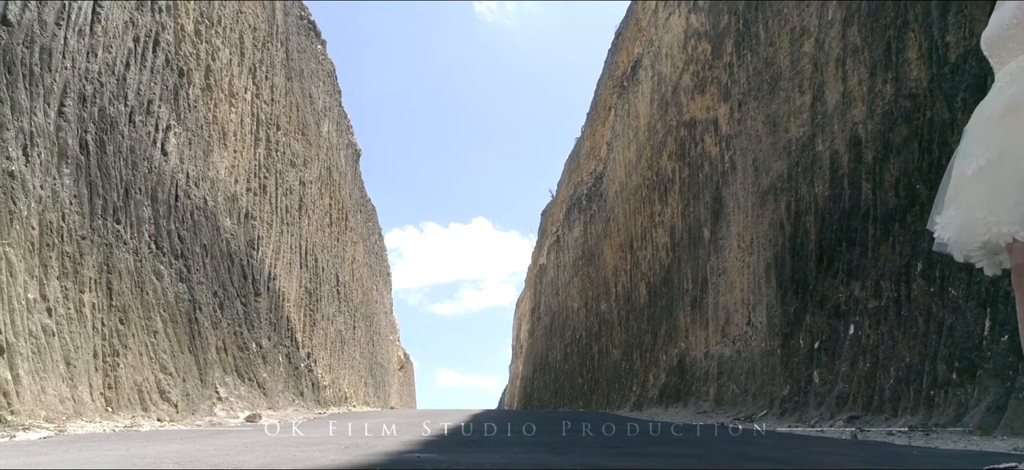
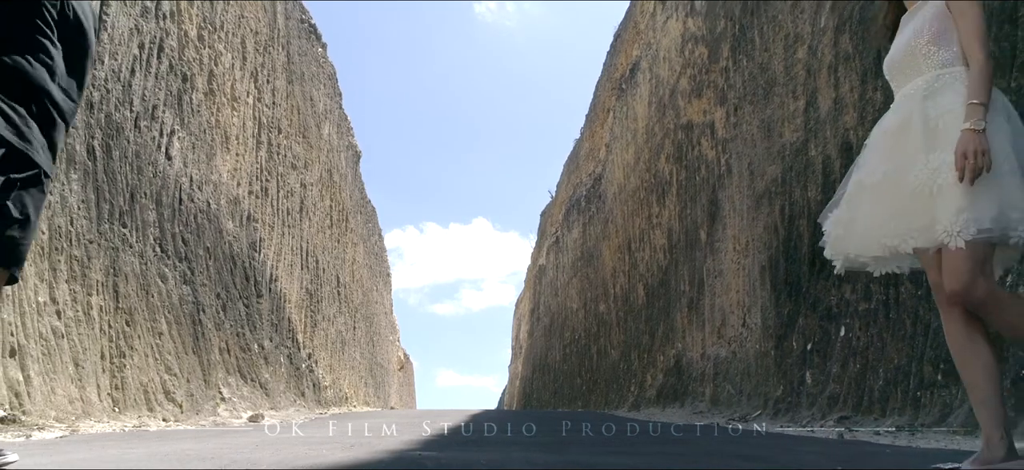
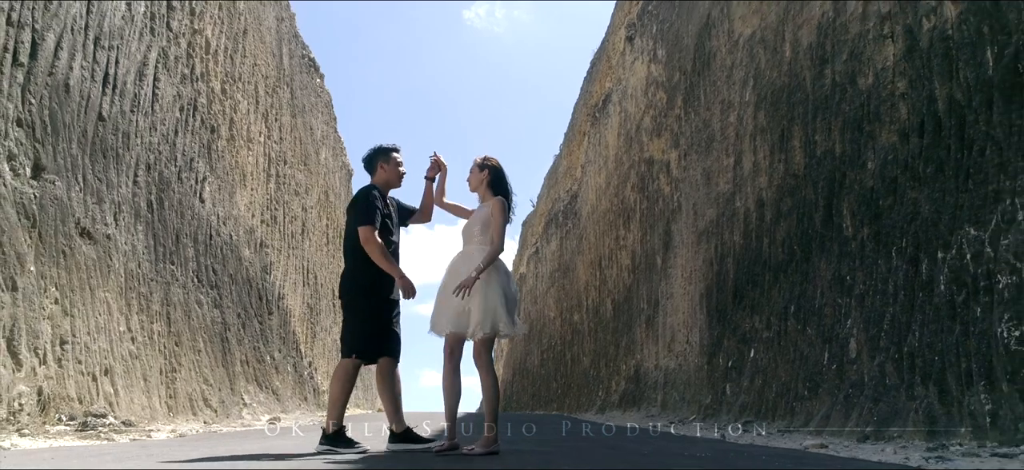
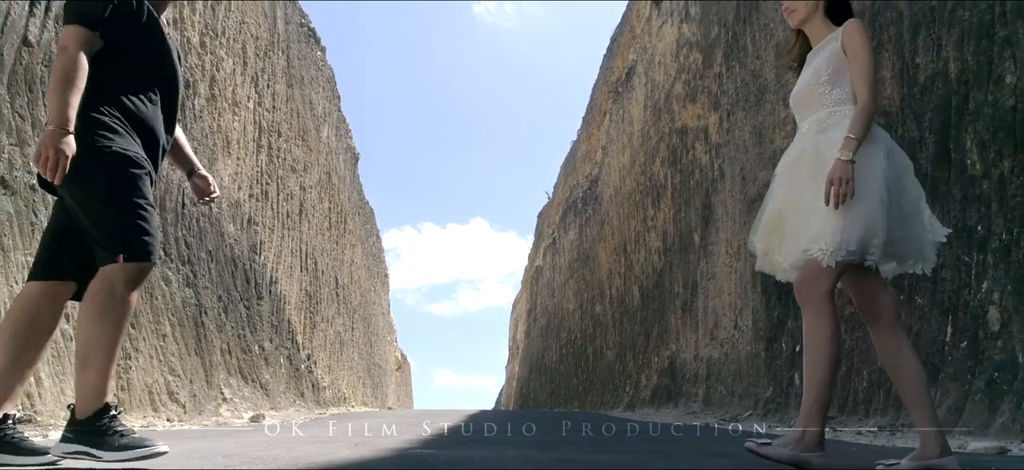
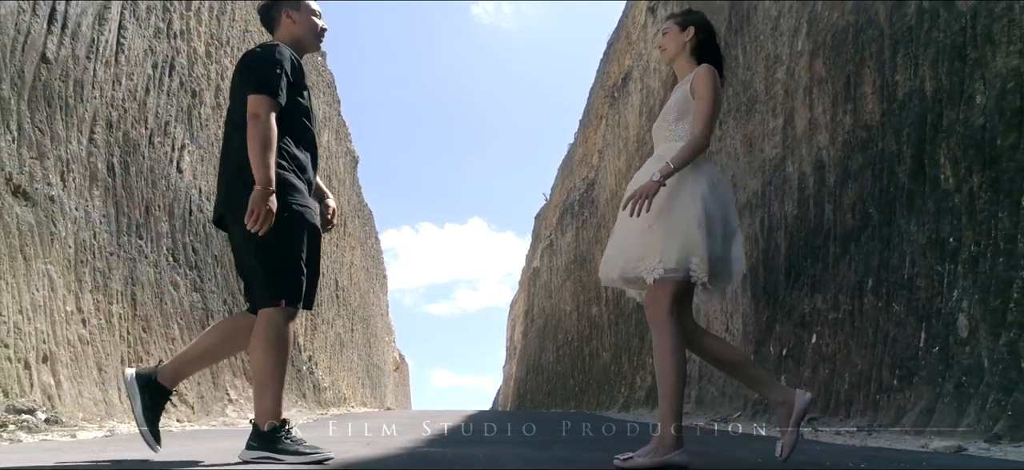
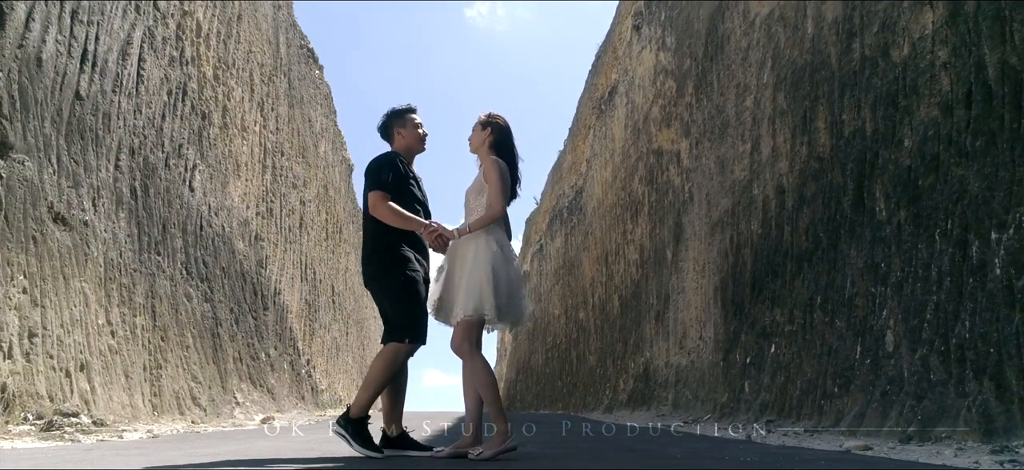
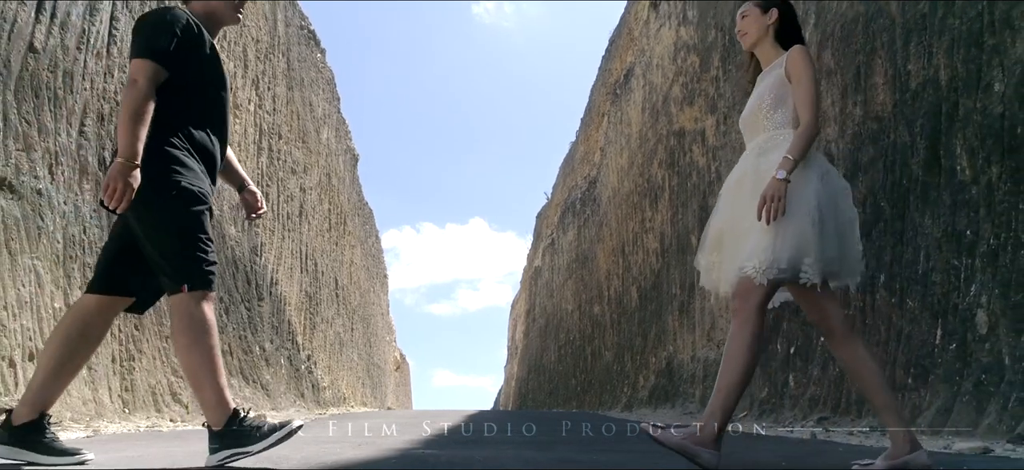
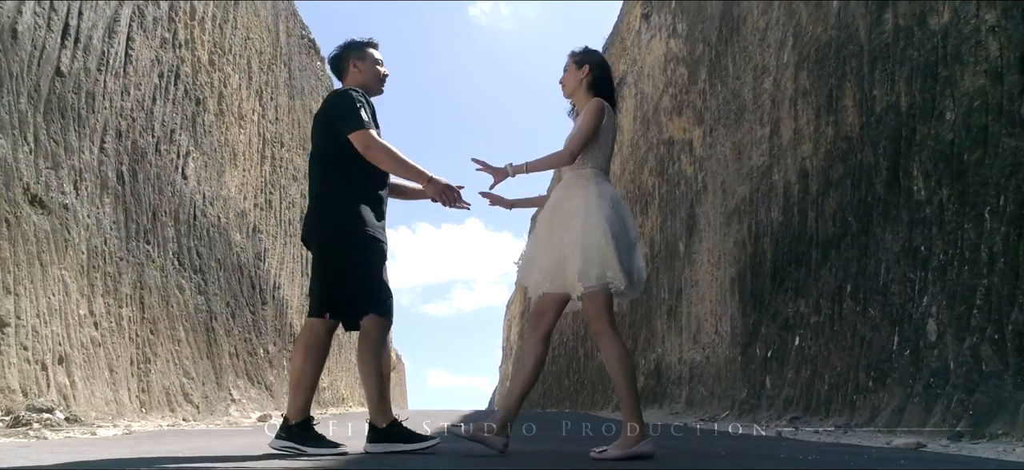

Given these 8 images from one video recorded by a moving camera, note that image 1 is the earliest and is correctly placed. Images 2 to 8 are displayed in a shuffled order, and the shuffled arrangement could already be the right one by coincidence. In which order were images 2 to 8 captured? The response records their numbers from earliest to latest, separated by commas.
2, 4, 7, 5, 8, 6, 3
